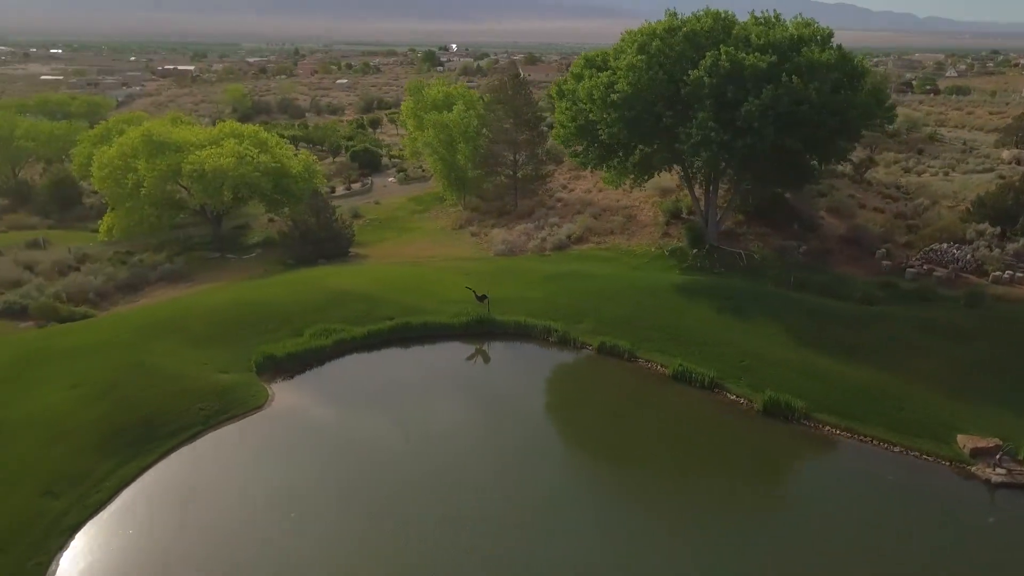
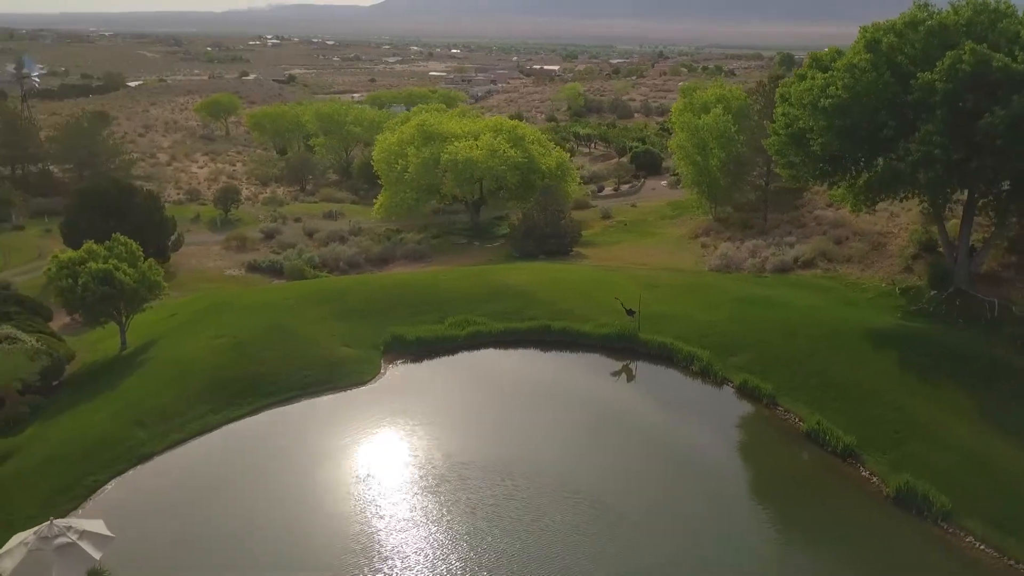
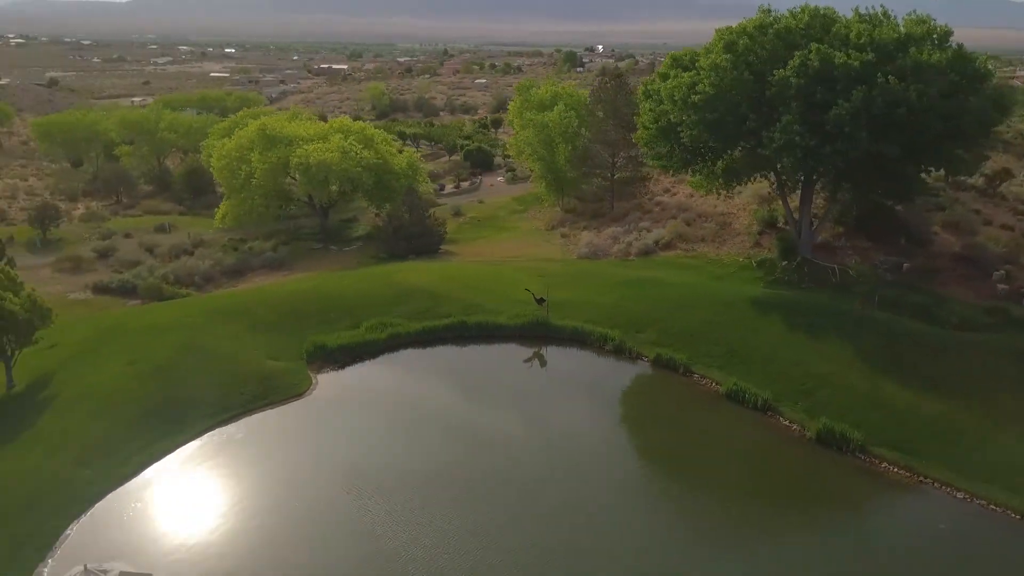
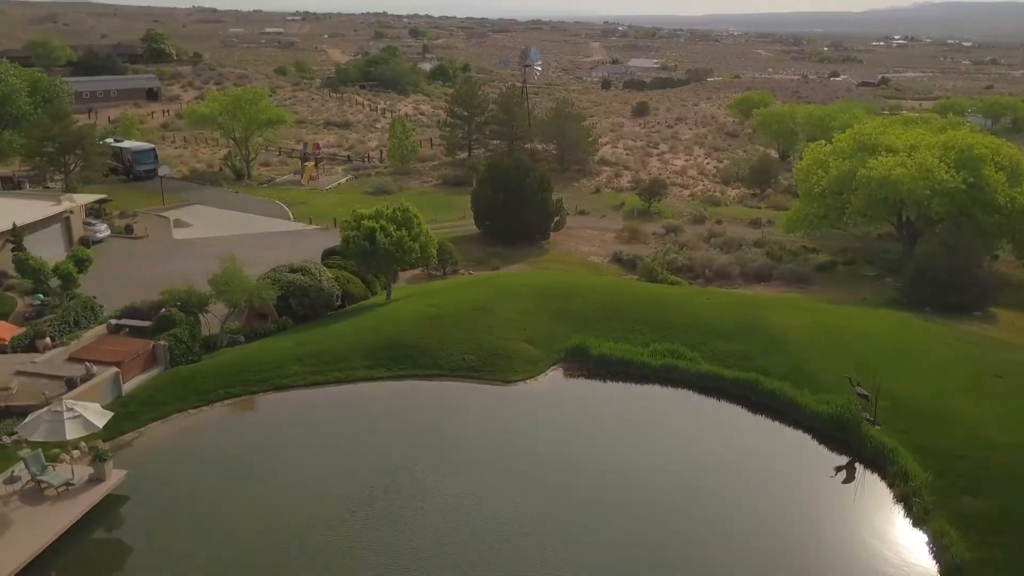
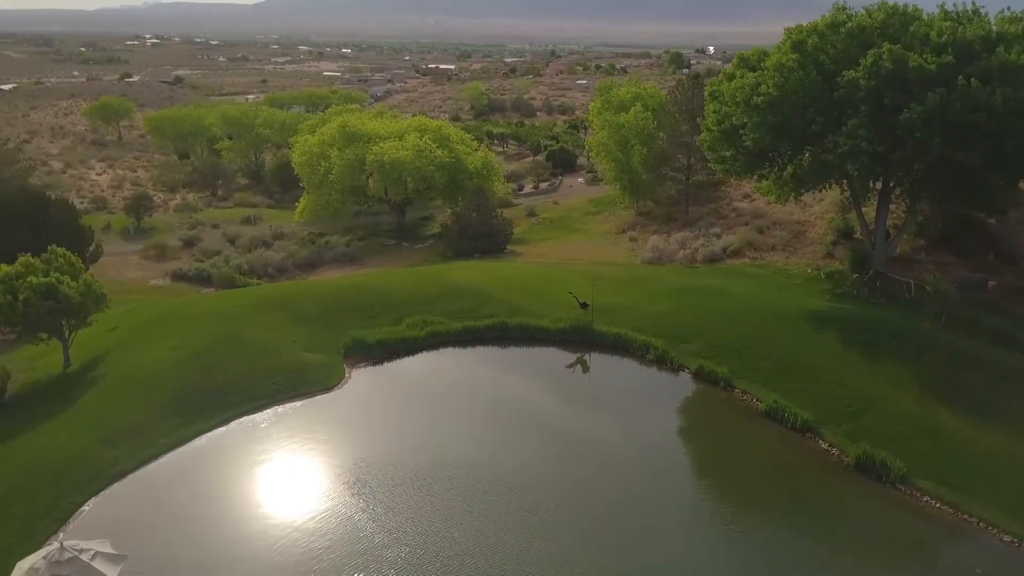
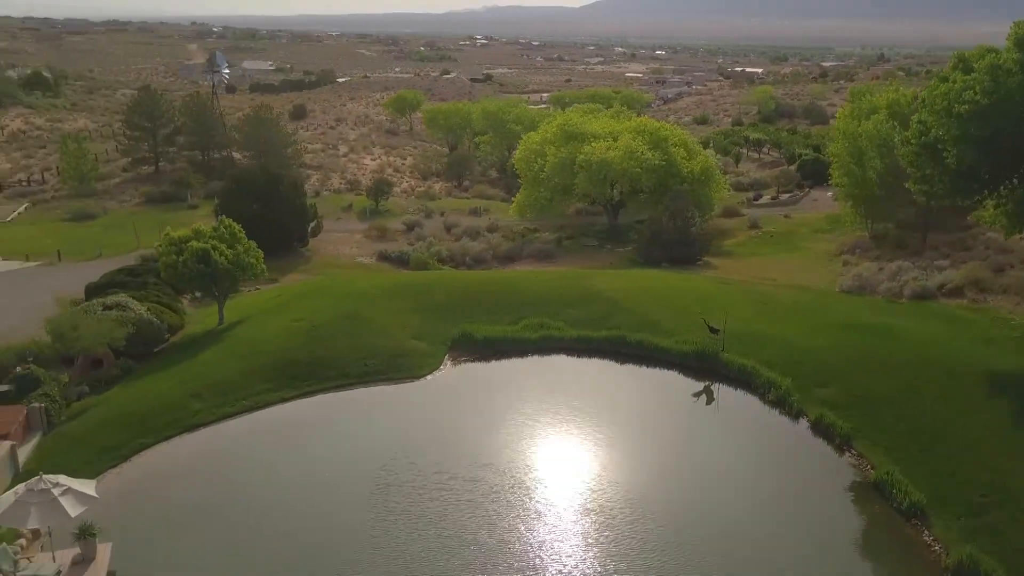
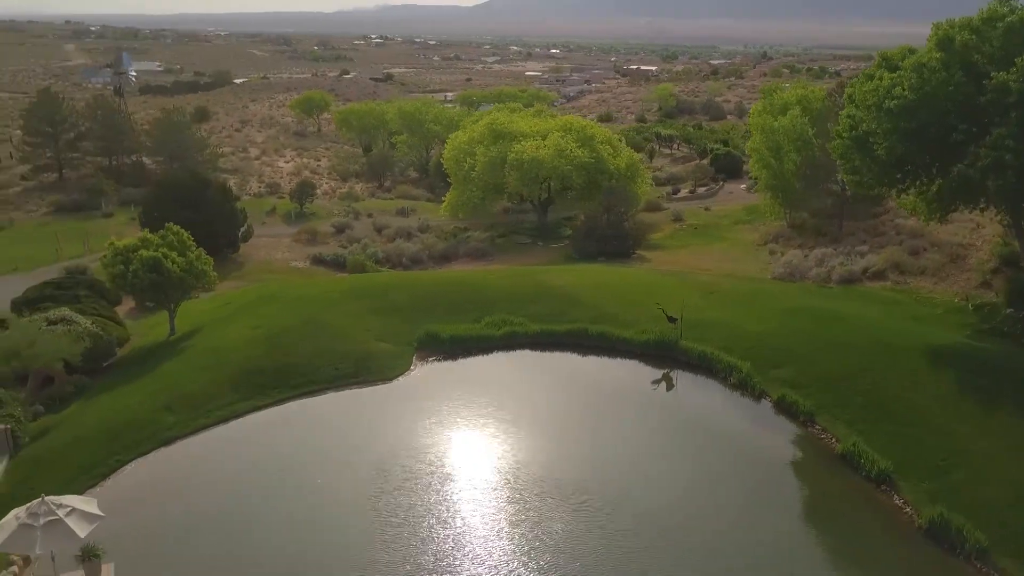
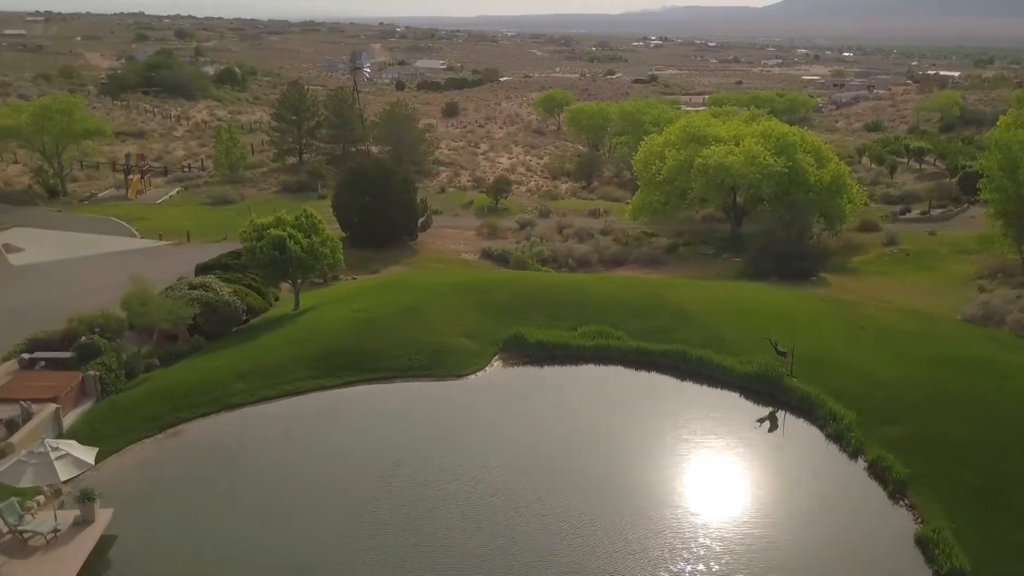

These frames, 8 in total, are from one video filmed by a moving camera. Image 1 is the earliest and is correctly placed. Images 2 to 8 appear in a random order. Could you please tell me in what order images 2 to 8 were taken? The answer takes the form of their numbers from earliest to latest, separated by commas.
3, 5, 2, 7, 6, 8, 4
